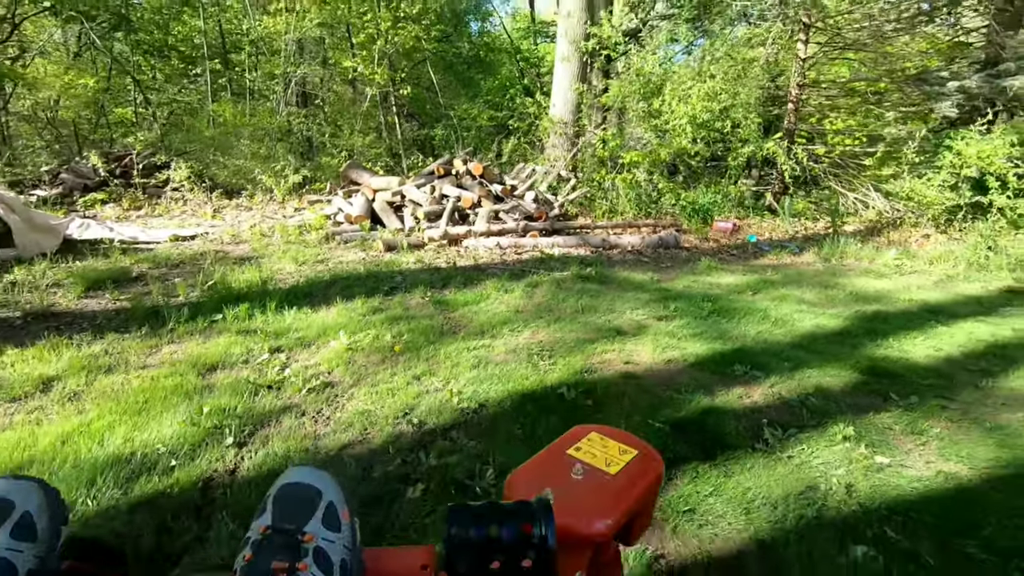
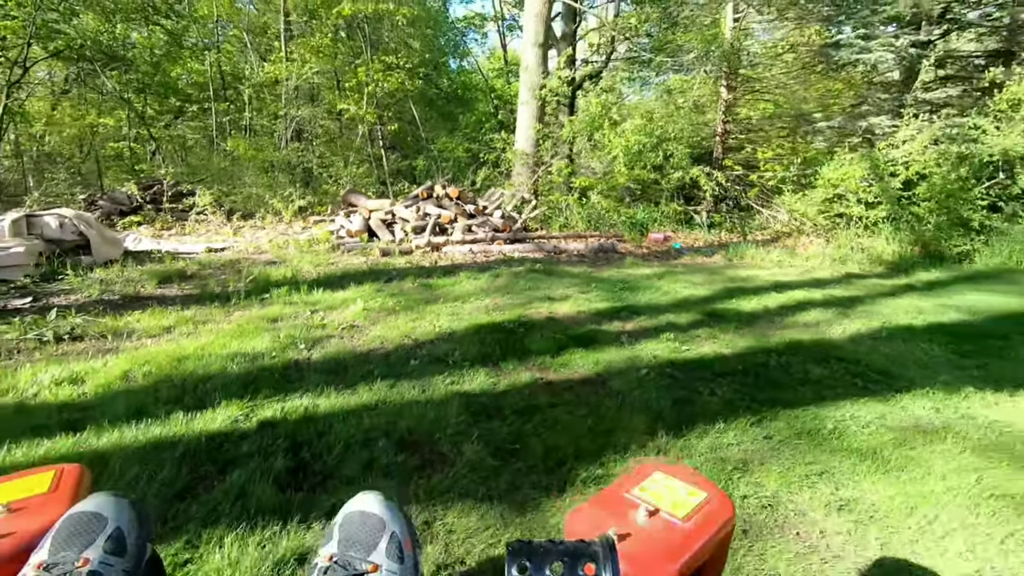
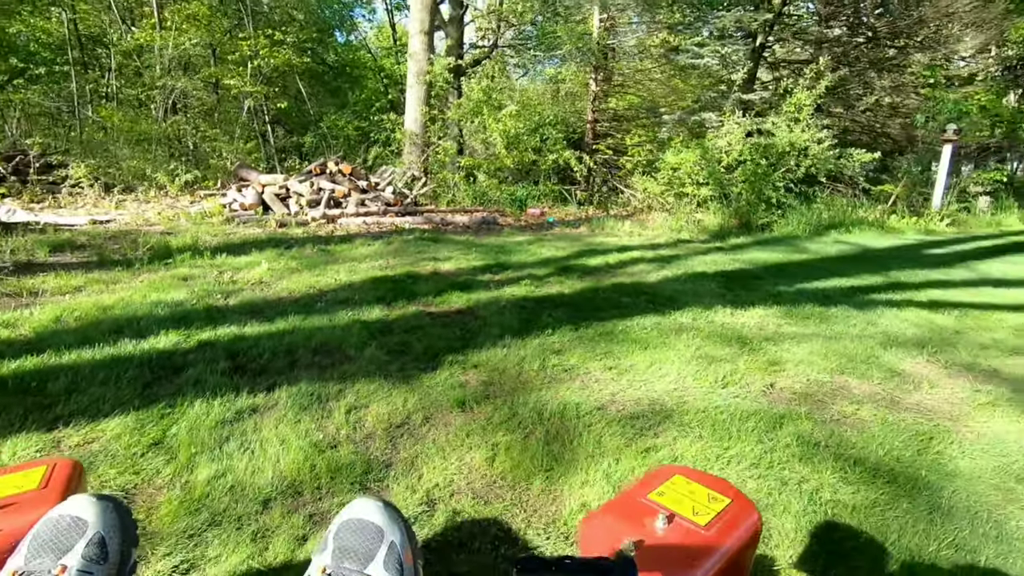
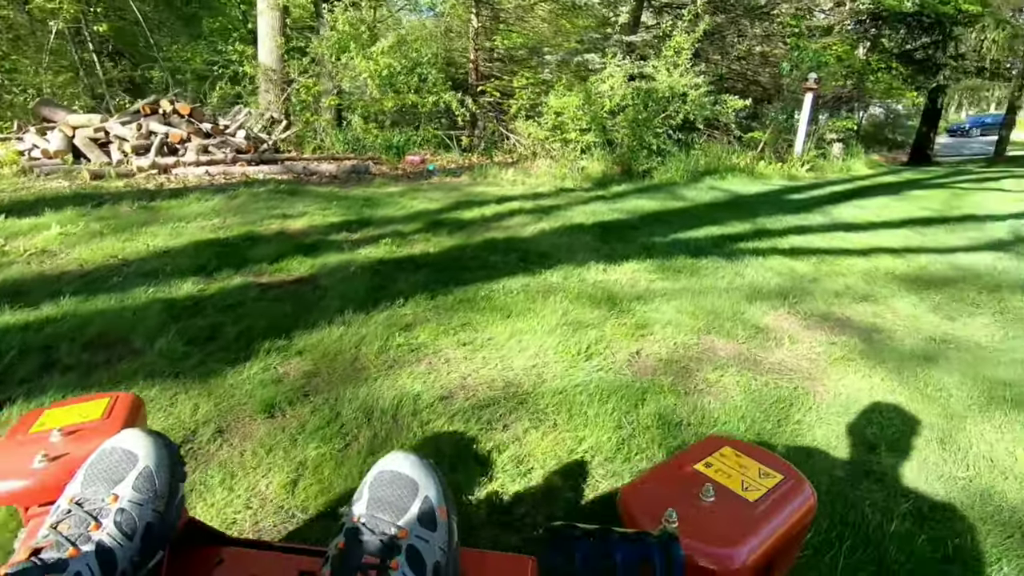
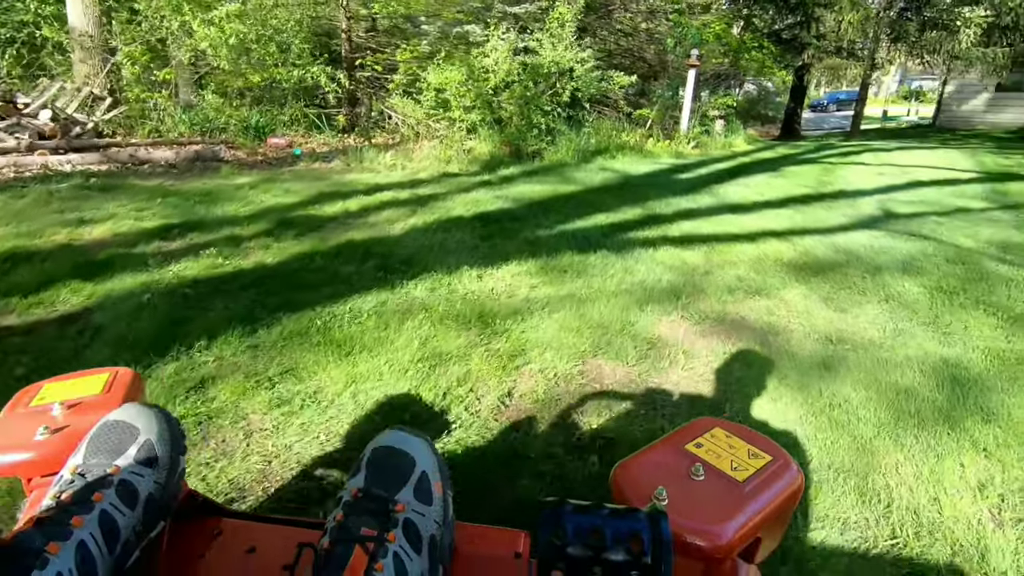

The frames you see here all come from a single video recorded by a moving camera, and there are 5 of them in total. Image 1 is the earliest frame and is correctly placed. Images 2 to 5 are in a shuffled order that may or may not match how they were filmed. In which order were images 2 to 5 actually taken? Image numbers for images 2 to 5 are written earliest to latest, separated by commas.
2, 3, 4, 5
